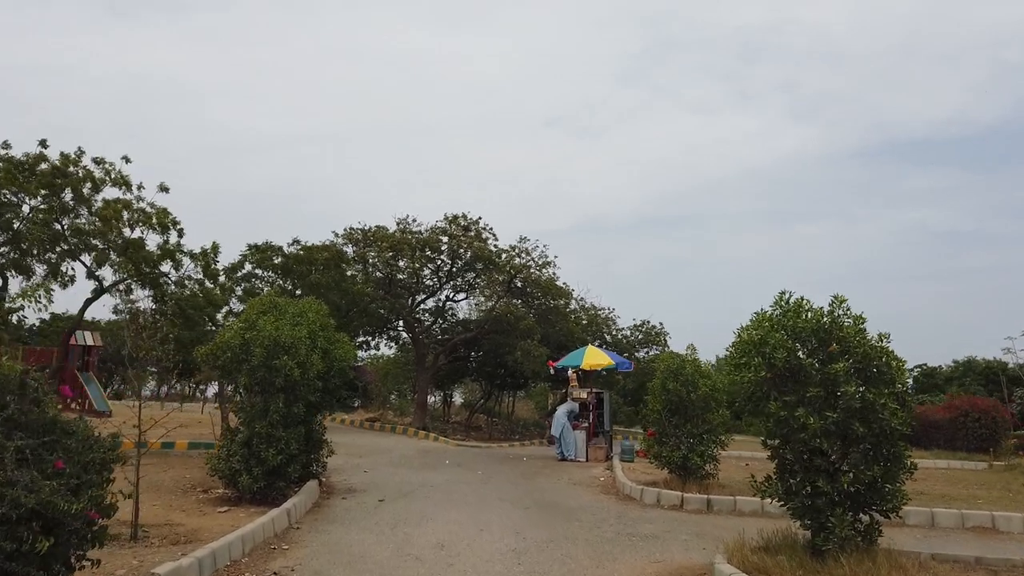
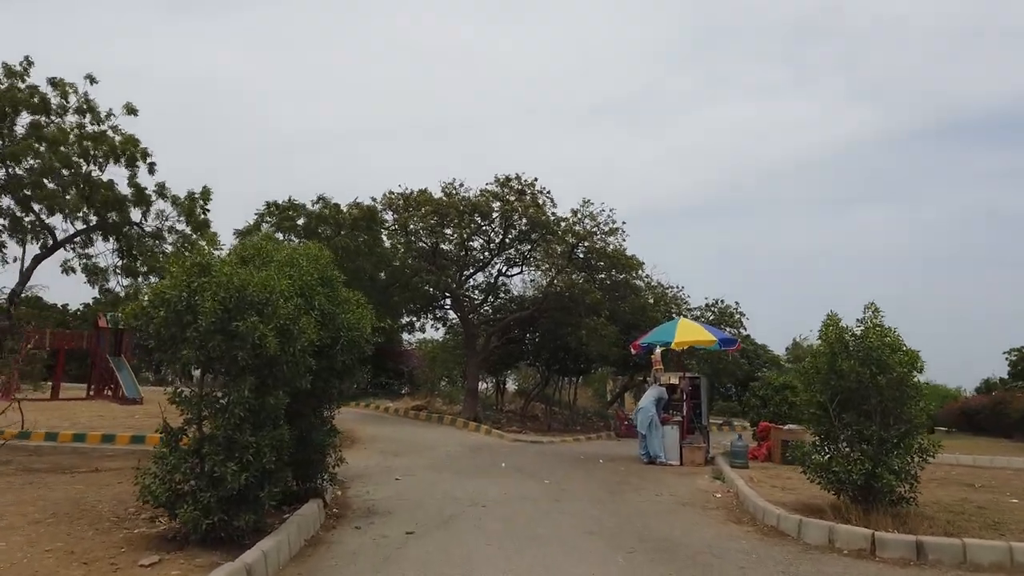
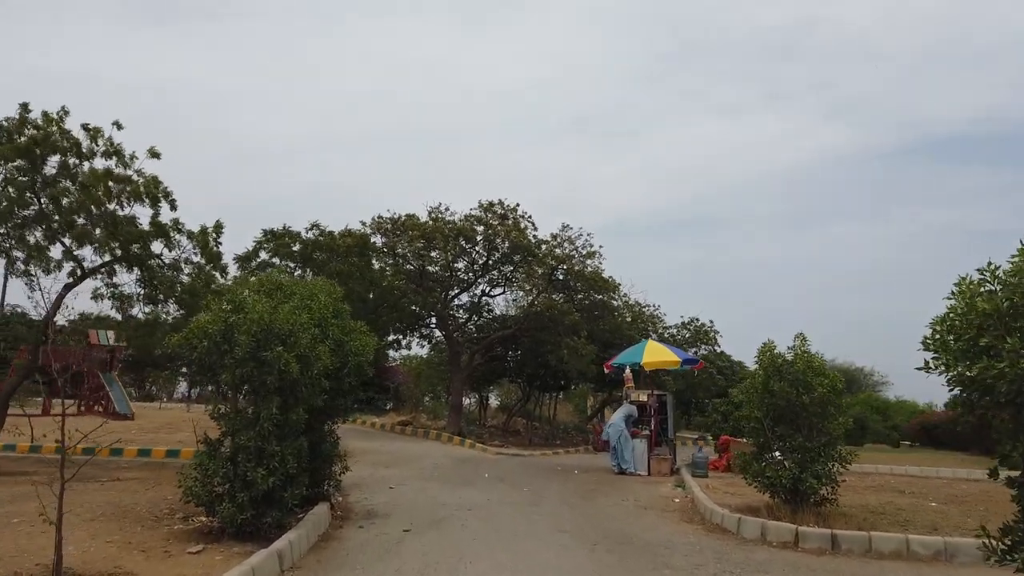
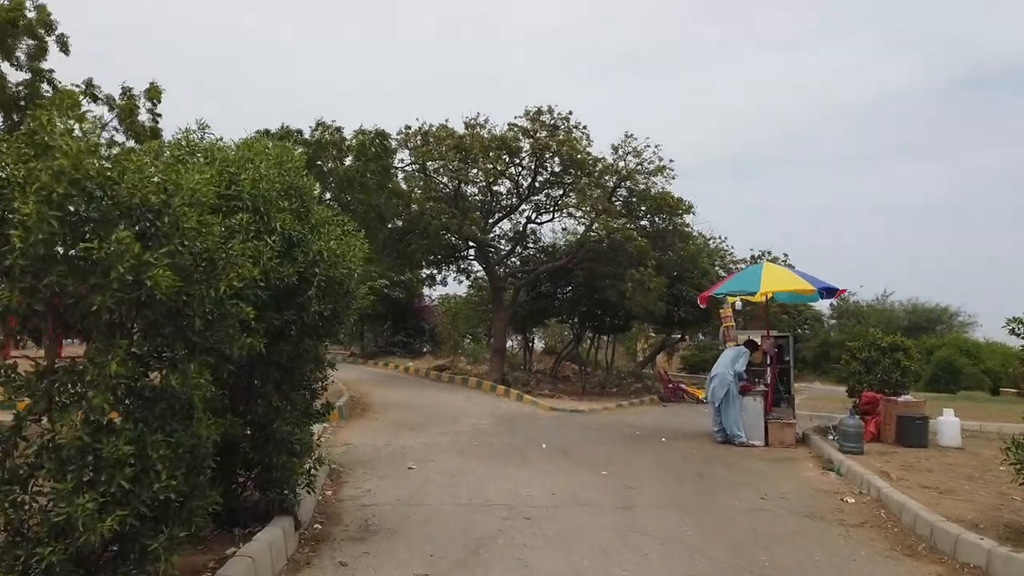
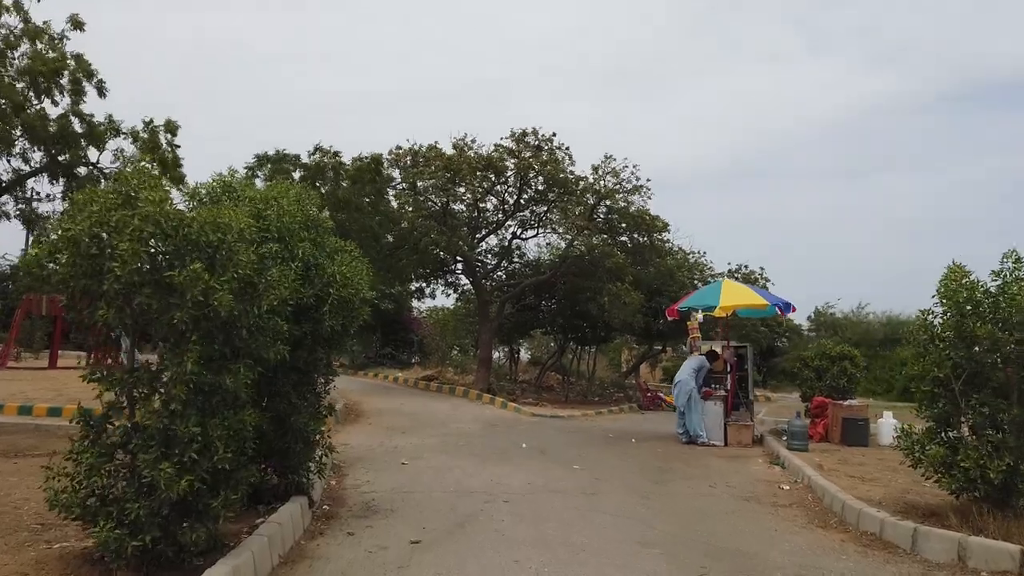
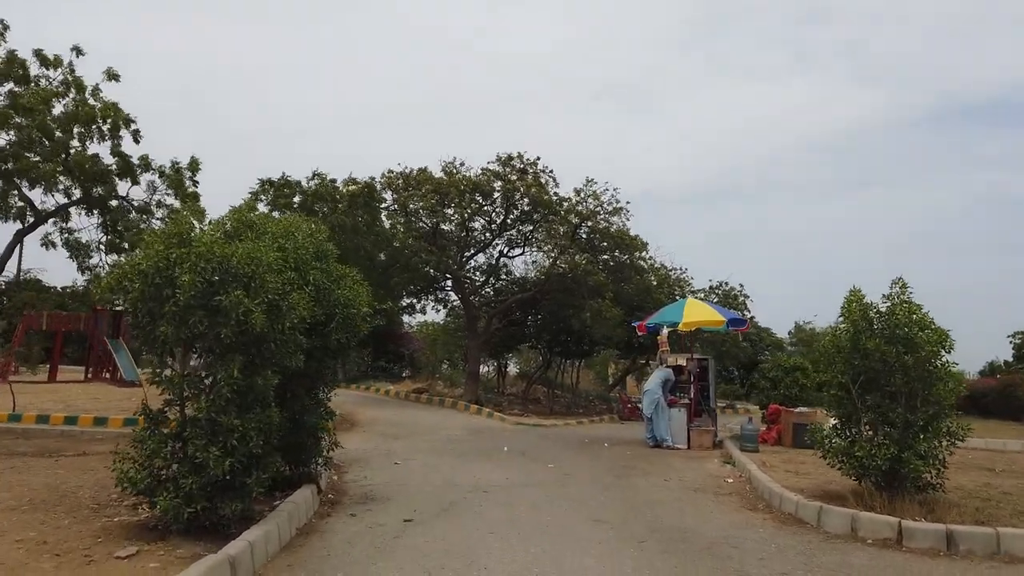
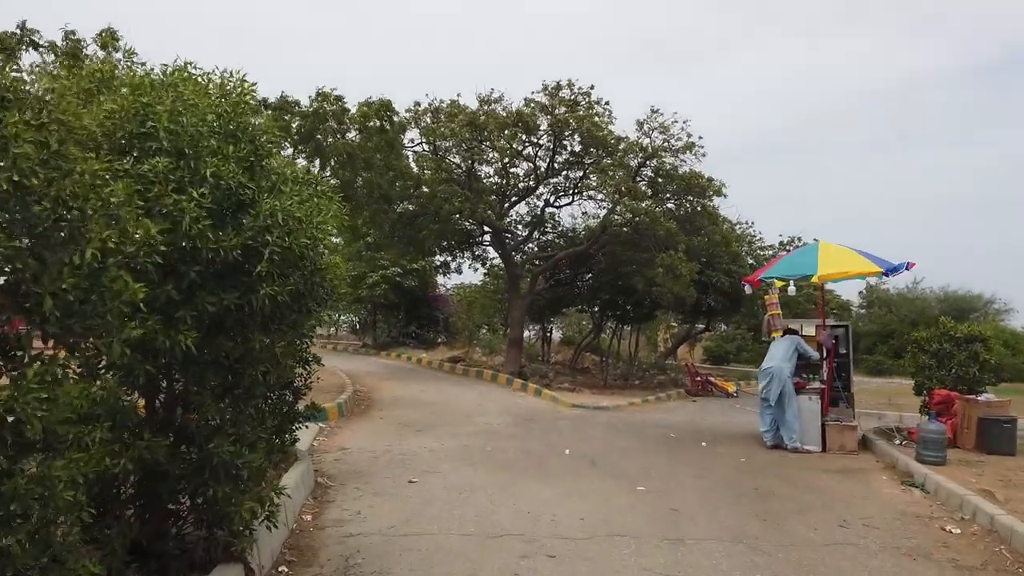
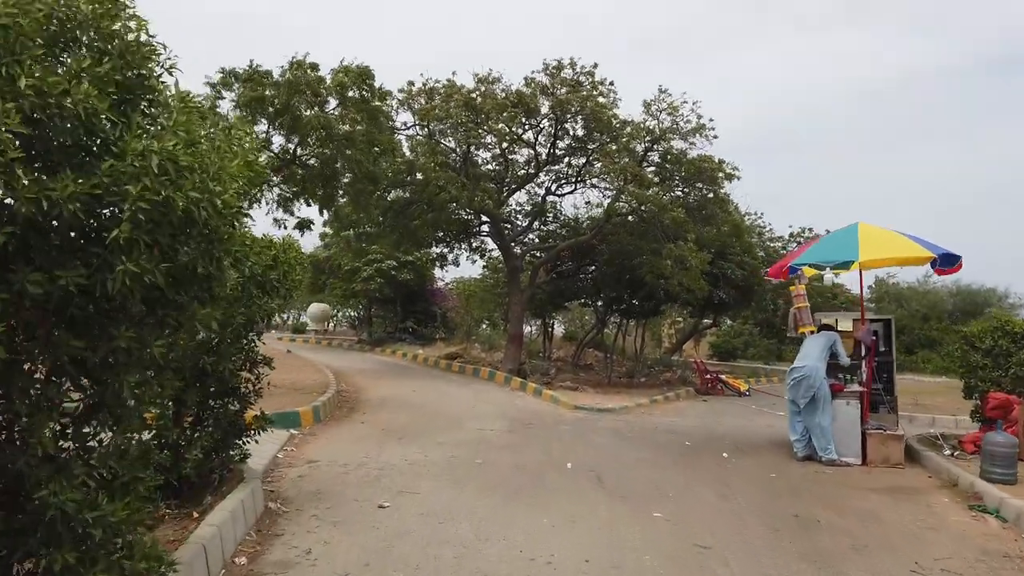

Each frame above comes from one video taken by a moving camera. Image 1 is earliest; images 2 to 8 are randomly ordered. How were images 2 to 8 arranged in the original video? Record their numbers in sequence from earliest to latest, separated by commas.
3, 2, 6, 5, 4, 7, 8
